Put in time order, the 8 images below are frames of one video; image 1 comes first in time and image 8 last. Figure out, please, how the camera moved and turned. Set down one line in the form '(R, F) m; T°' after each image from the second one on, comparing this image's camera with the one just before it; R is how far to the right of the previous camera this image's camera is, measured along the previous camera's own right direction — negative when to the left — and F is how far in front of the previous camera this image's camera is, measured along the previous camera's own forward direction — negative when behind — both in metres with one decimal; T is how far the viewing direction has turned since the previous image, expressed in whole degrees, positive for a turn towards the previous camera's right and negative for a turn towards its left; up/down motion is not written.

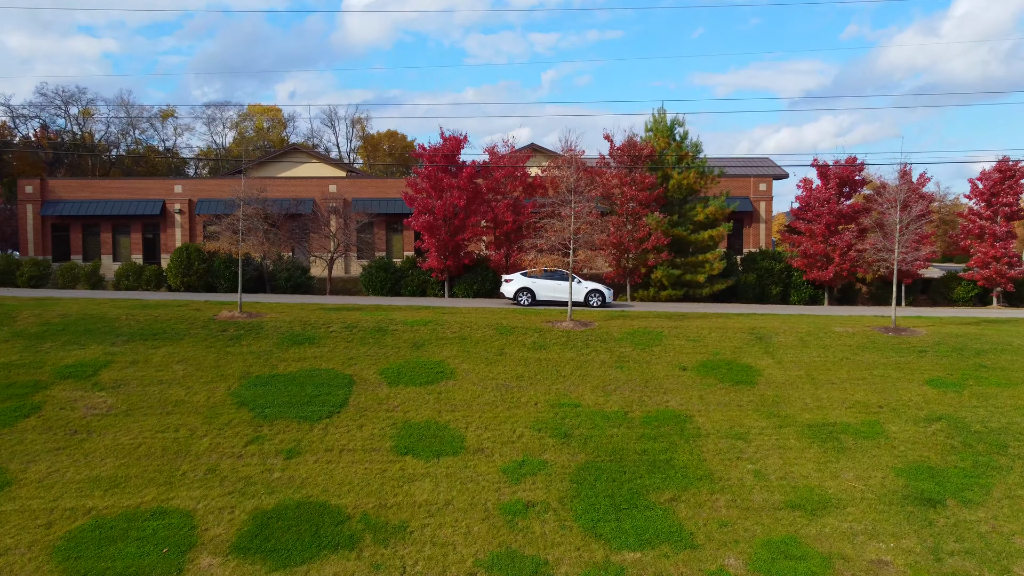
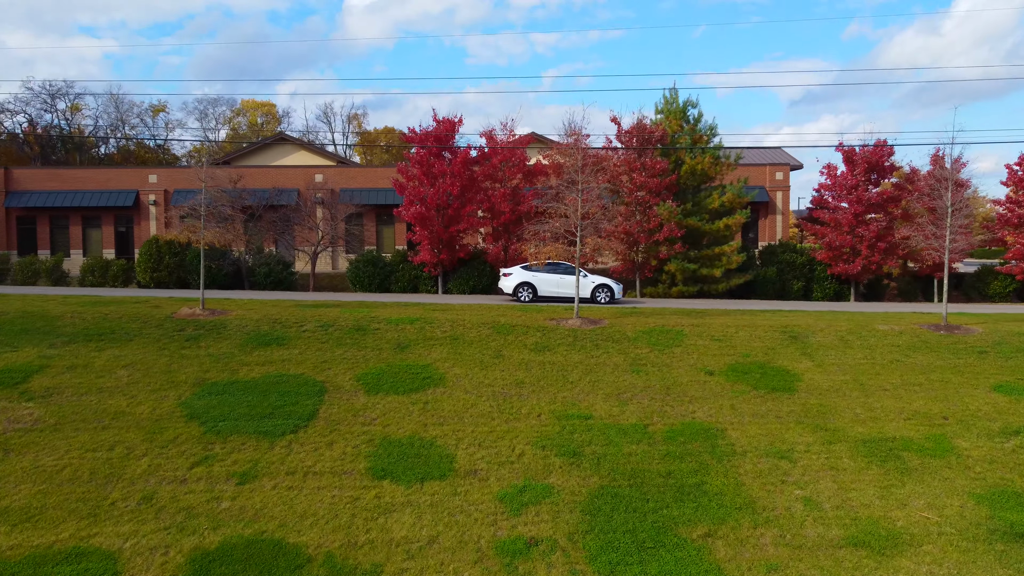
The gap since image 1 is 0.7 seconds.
(0.0, +1.8) m; 0°
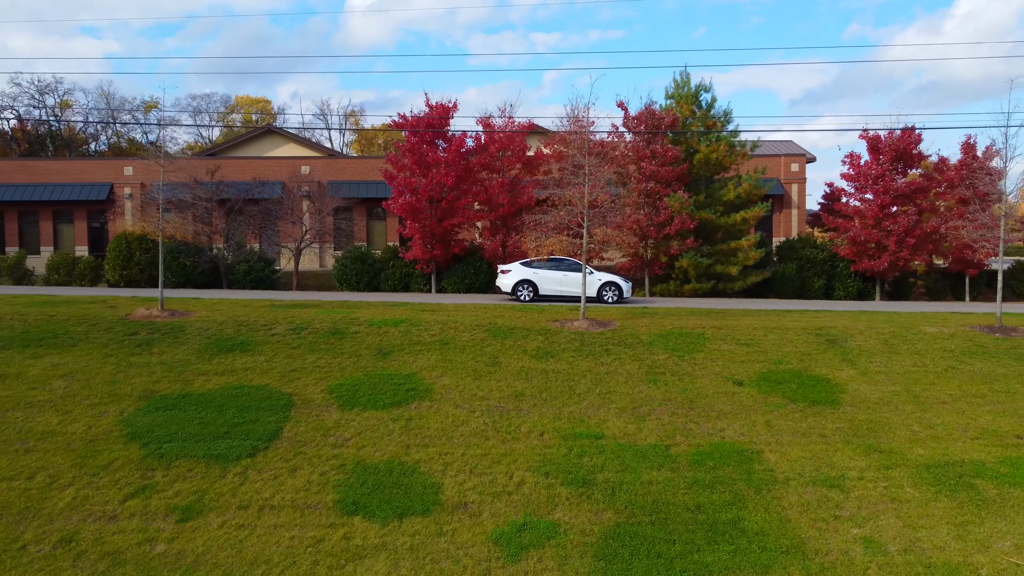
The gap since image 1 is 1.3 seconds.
(0.0, +1.5) m; 0°
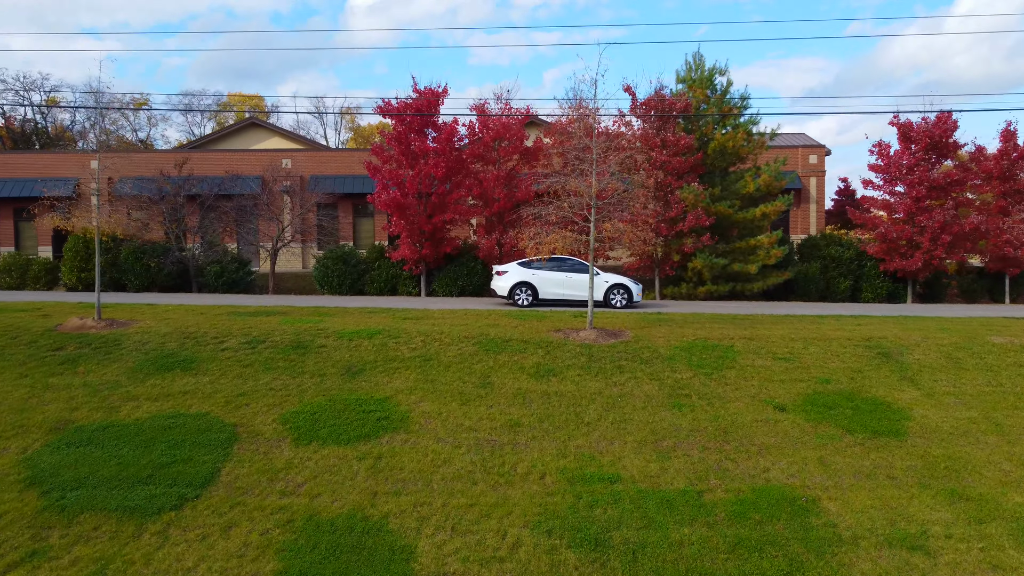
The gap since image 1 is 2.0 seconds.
(+0.1, +1.7) m; 0°
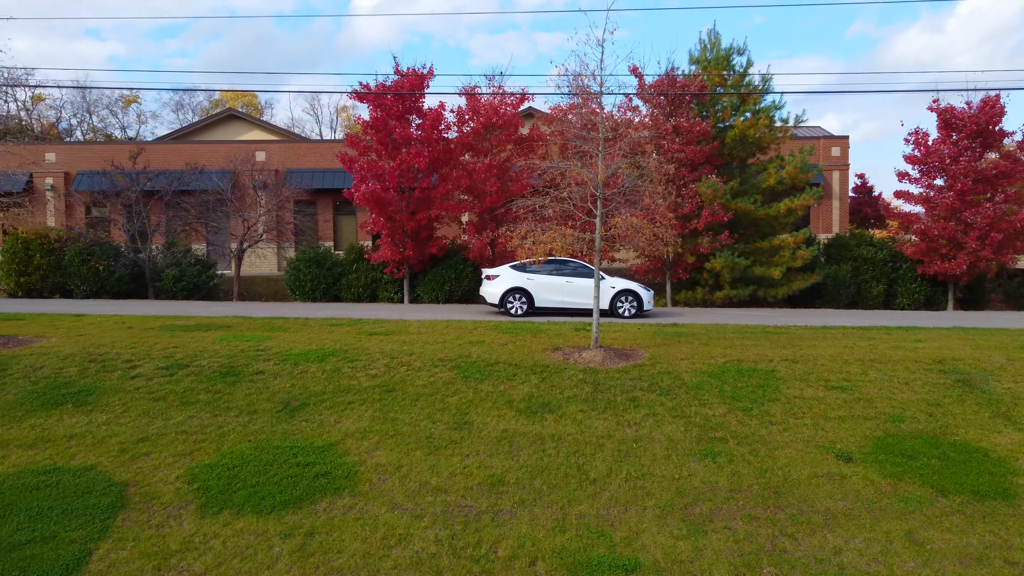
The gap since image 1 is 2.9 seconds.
(+0.1, +1.9) m; 0°
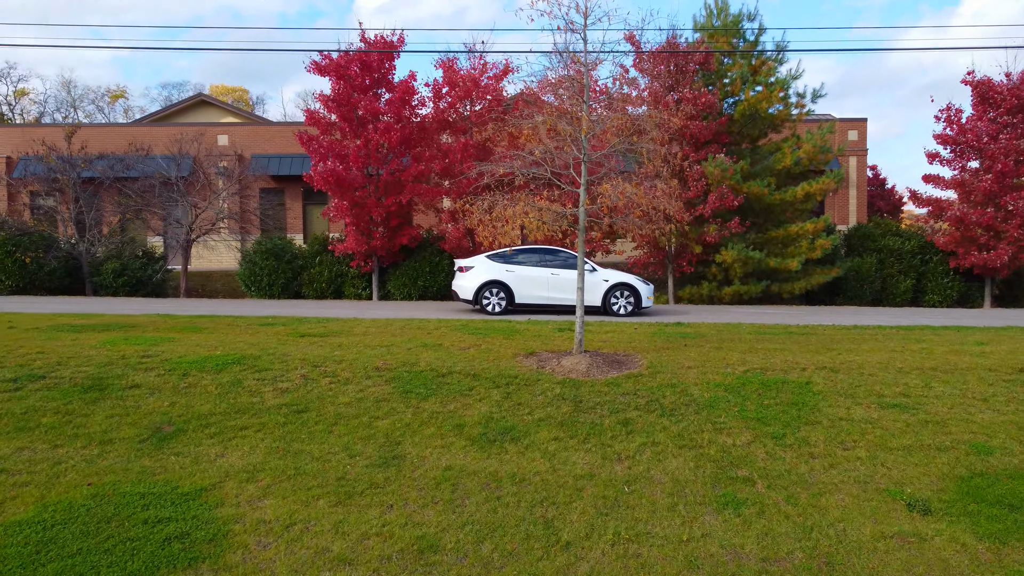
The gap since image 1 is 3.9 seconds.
(+0.3, +1.8) m; 0°
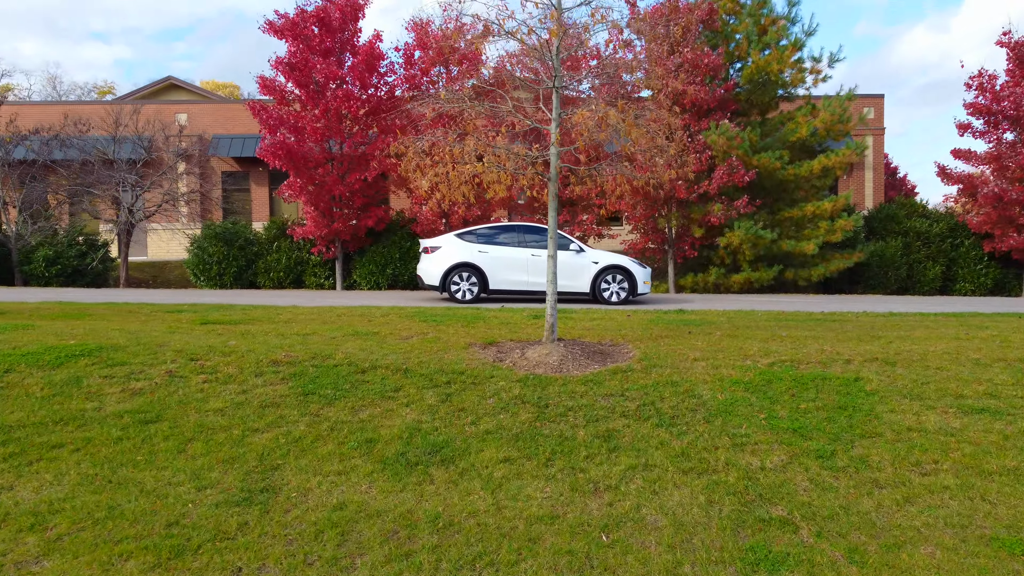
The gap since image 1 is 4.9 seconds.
(+0.3, +1.6) m; 0°
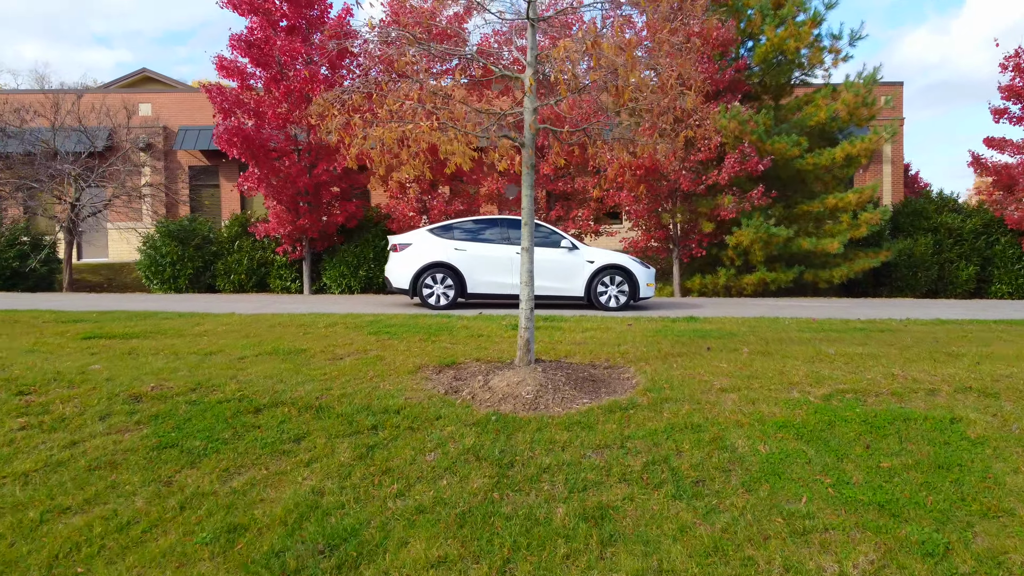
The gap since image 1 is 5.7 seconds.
(+0.1, +1.3) m; 0°
